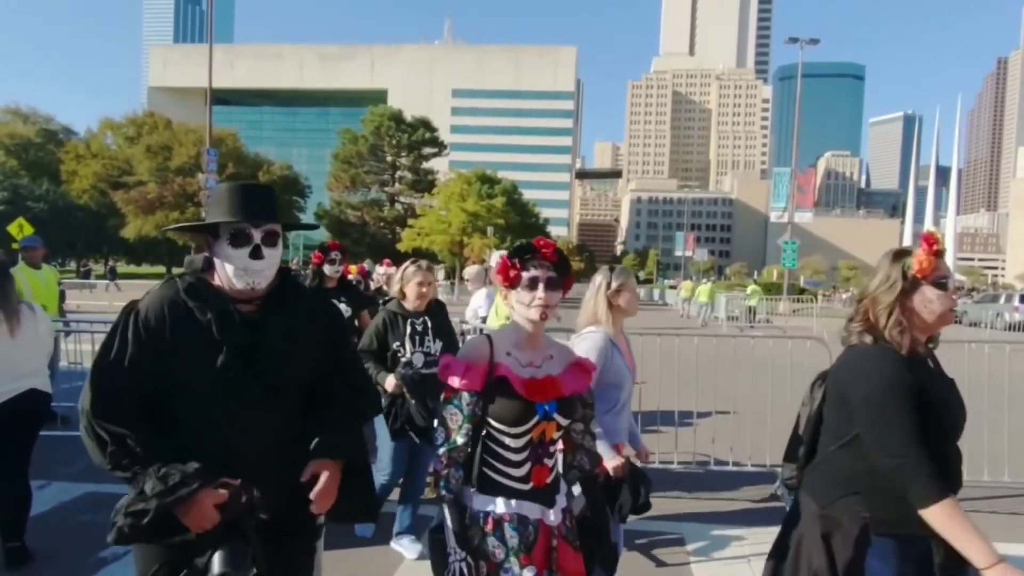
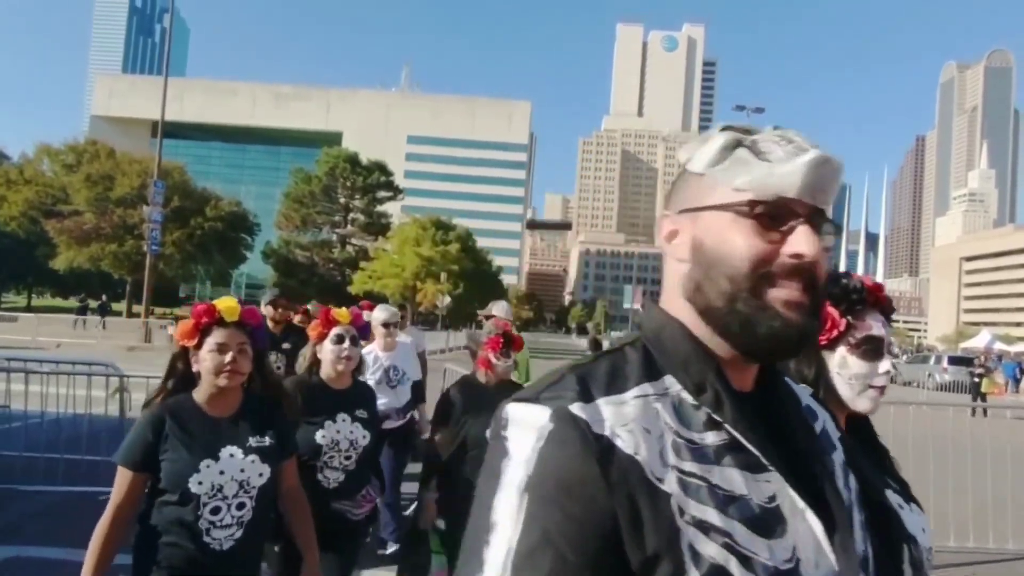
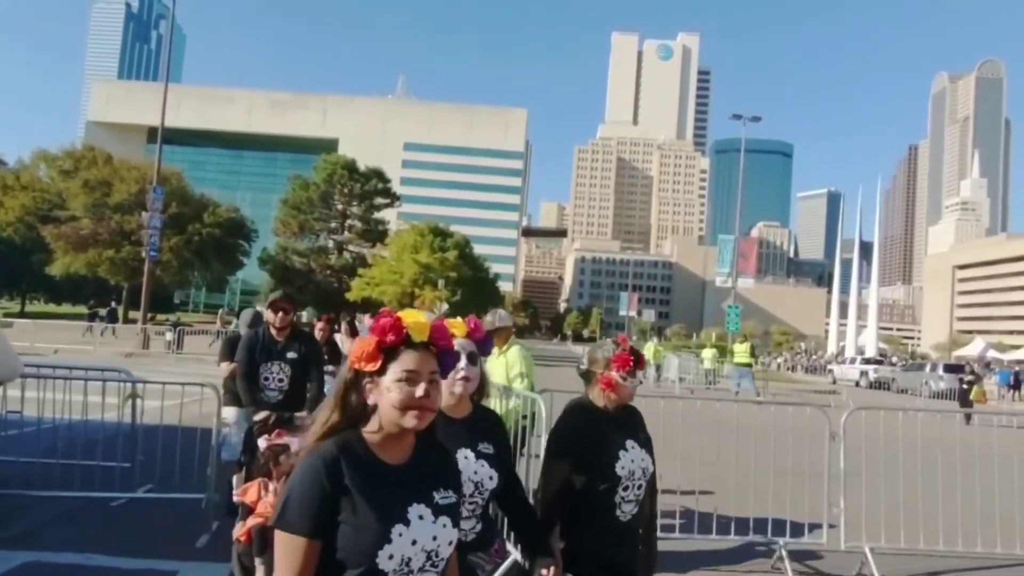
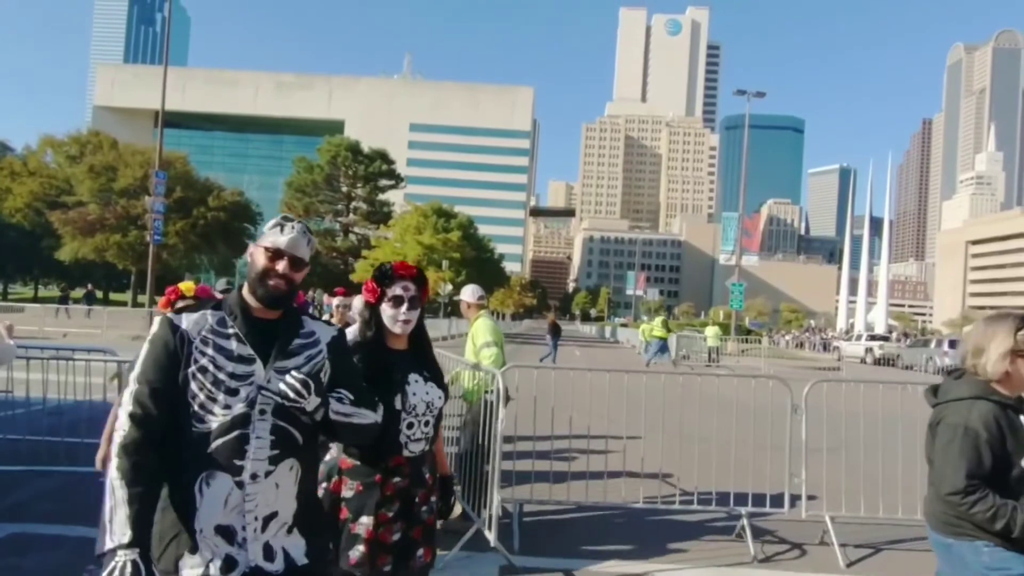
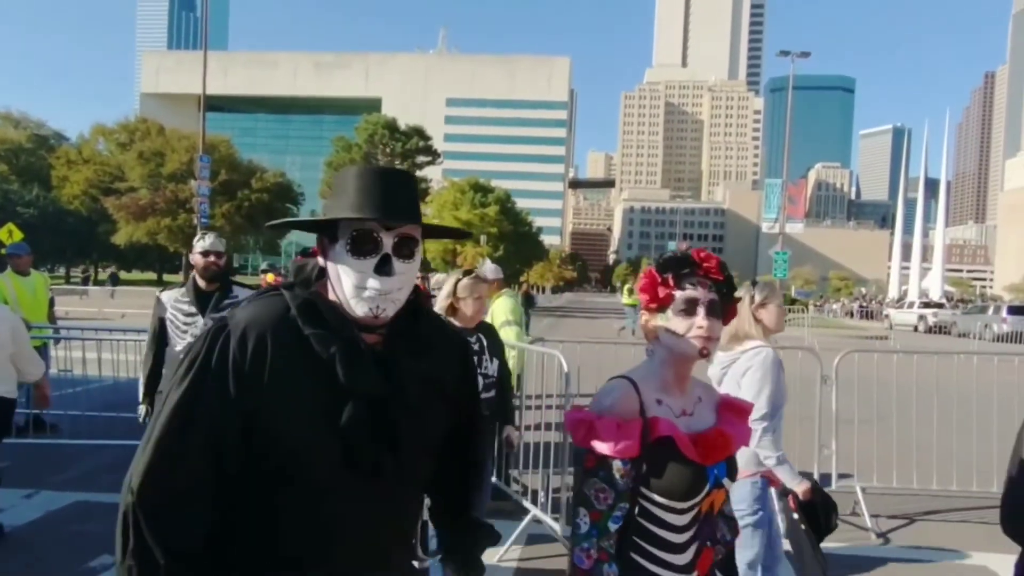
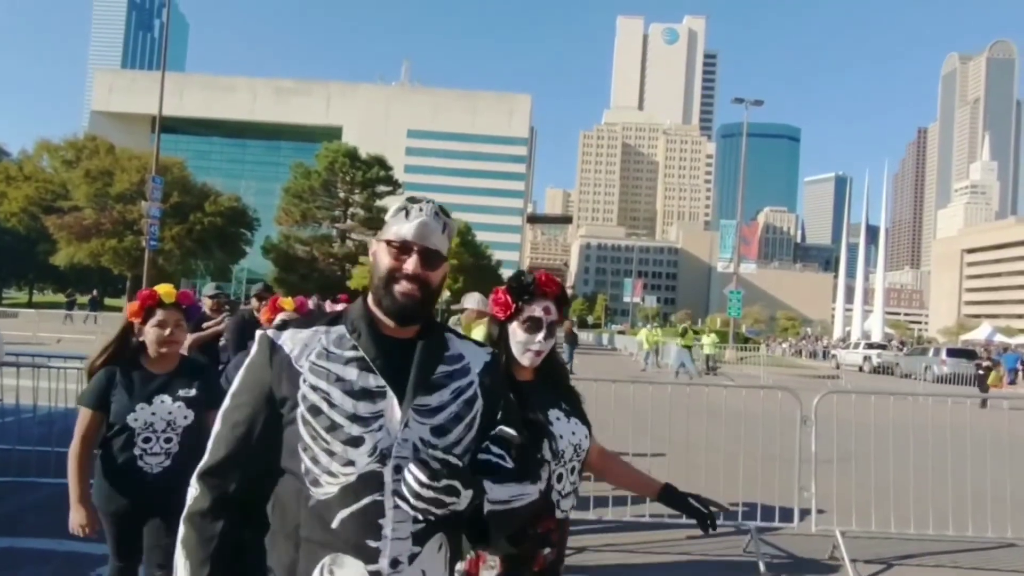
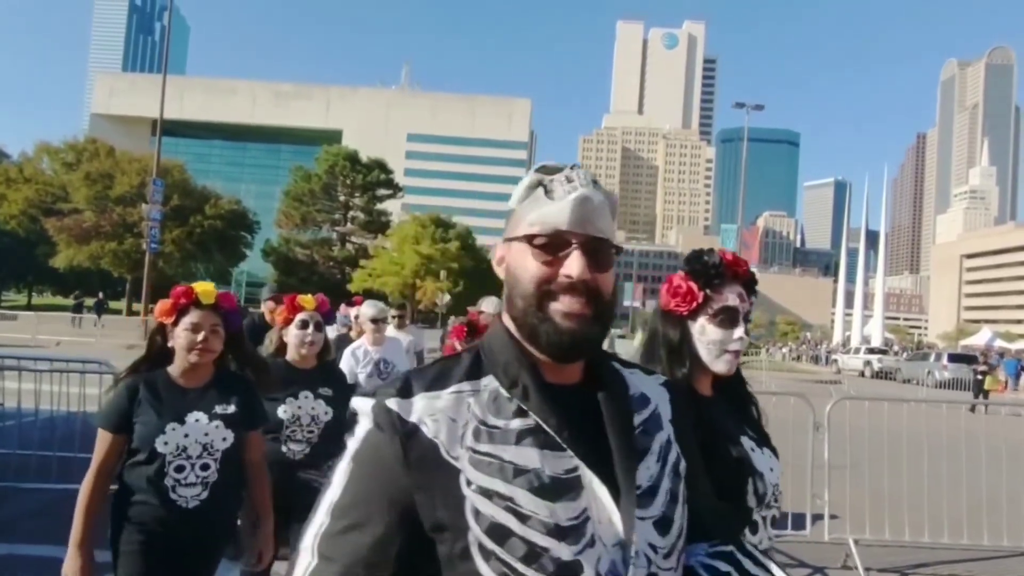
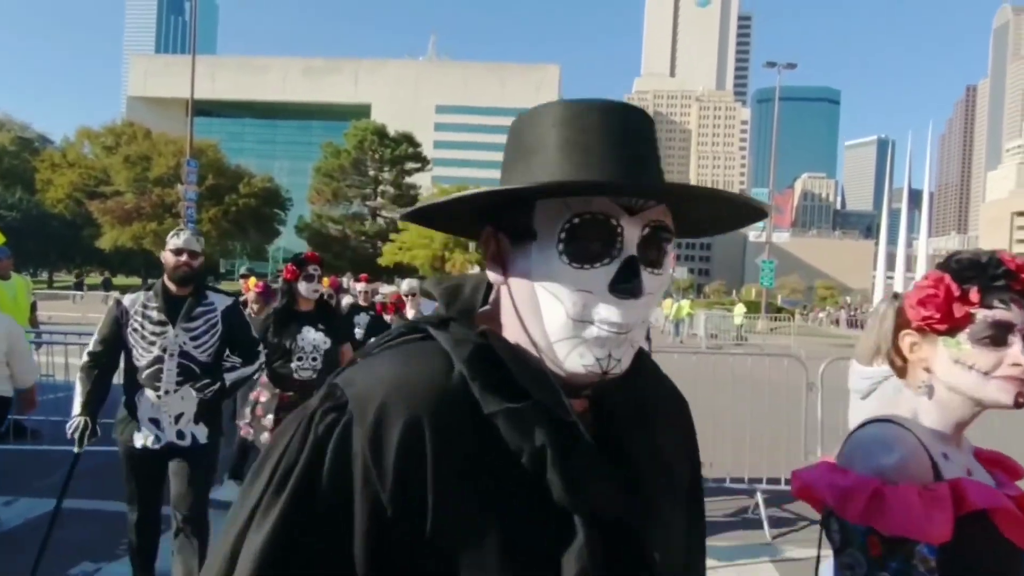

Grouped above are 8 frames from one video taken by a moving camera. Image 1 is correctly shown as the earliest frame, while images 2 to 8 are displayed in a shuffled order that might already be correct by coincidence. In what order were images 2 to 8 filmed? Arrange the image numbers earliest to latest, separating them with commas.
5, 8, 4, 6, 7, 2, 3
